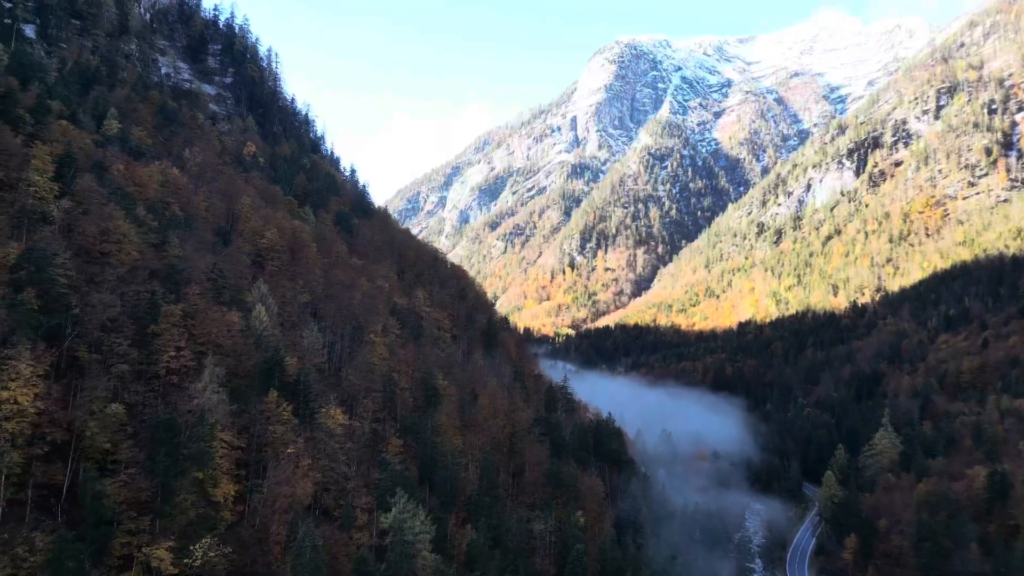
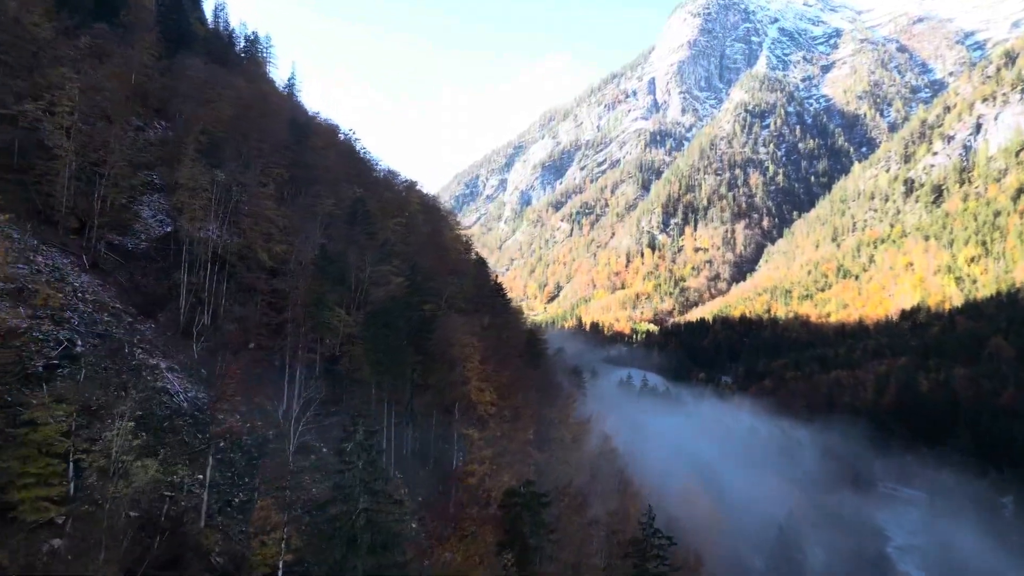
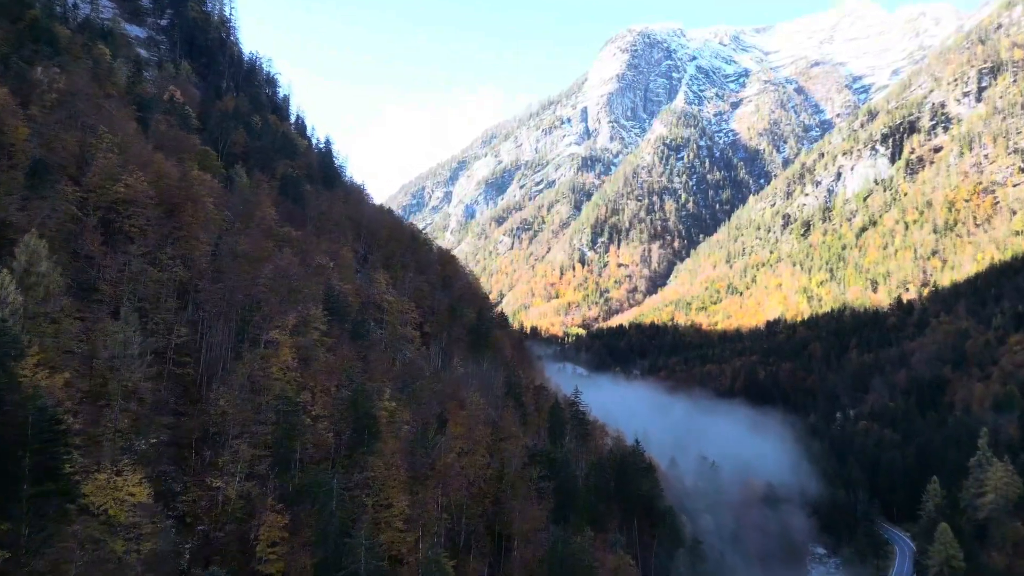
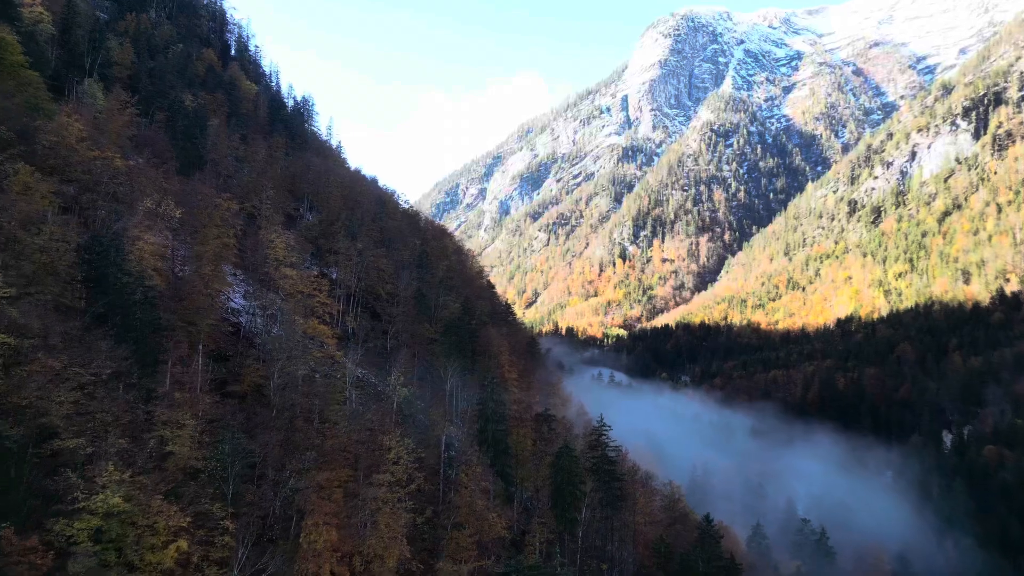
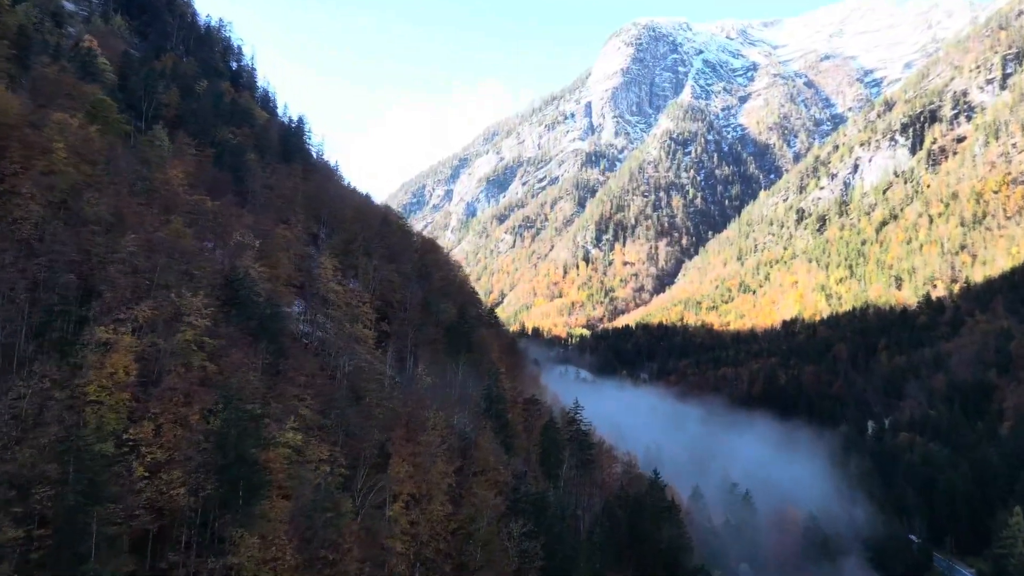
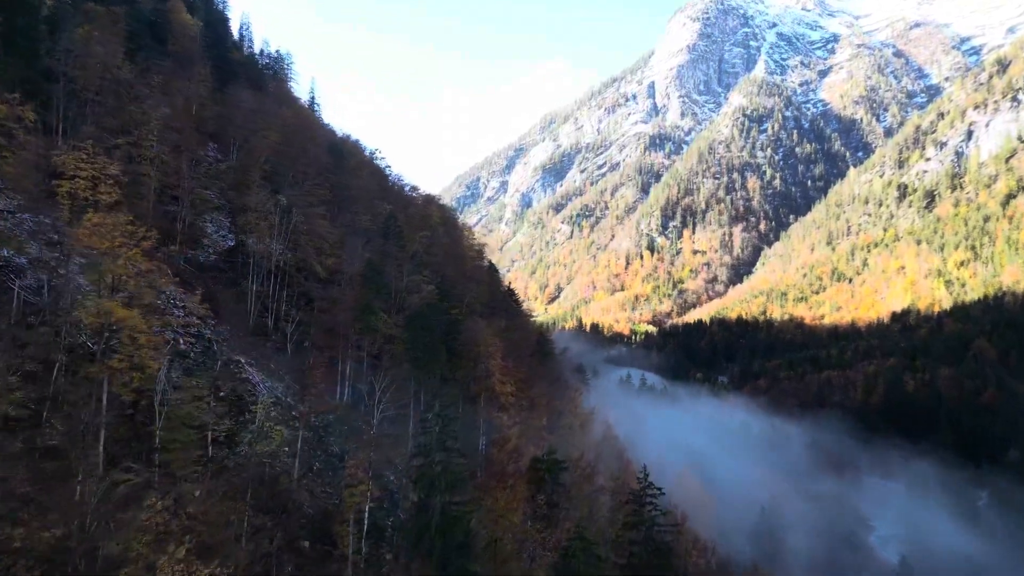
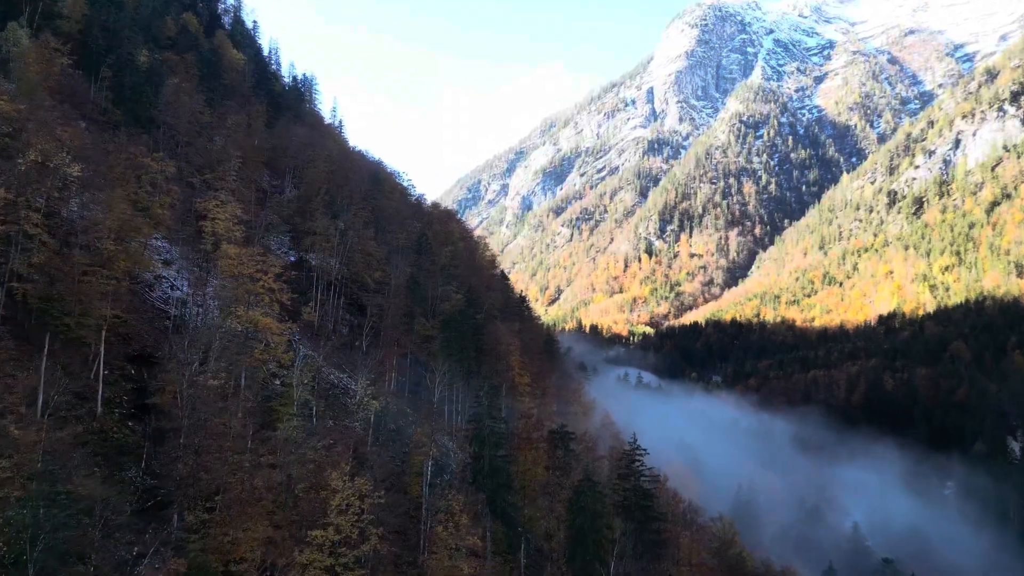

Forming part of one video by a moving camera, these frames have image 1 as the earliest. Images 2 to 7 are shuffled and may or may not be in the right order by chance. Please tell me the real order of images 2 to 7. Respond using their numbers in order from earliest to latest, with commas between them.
3, 5, 4, 7, 6, 2
